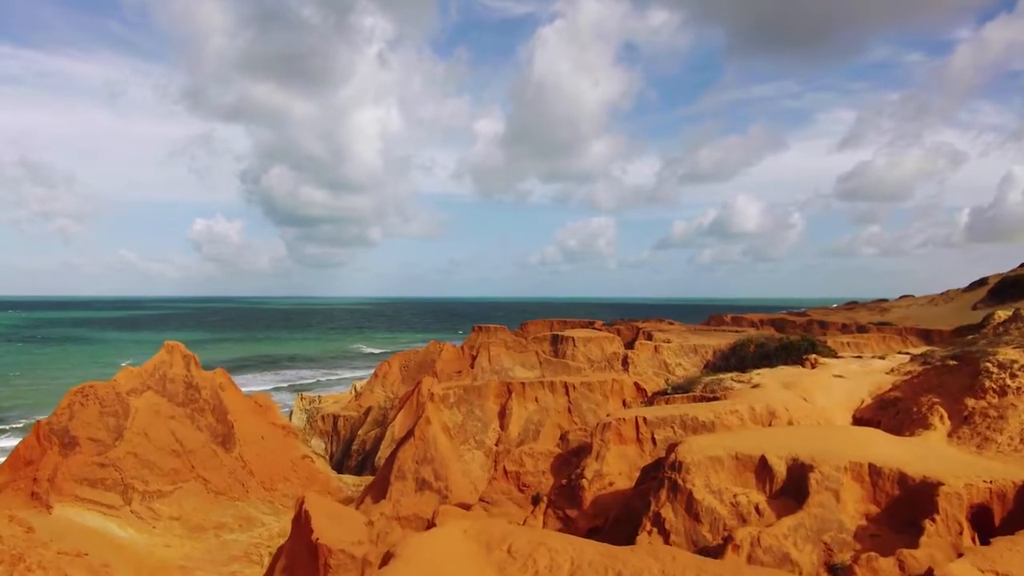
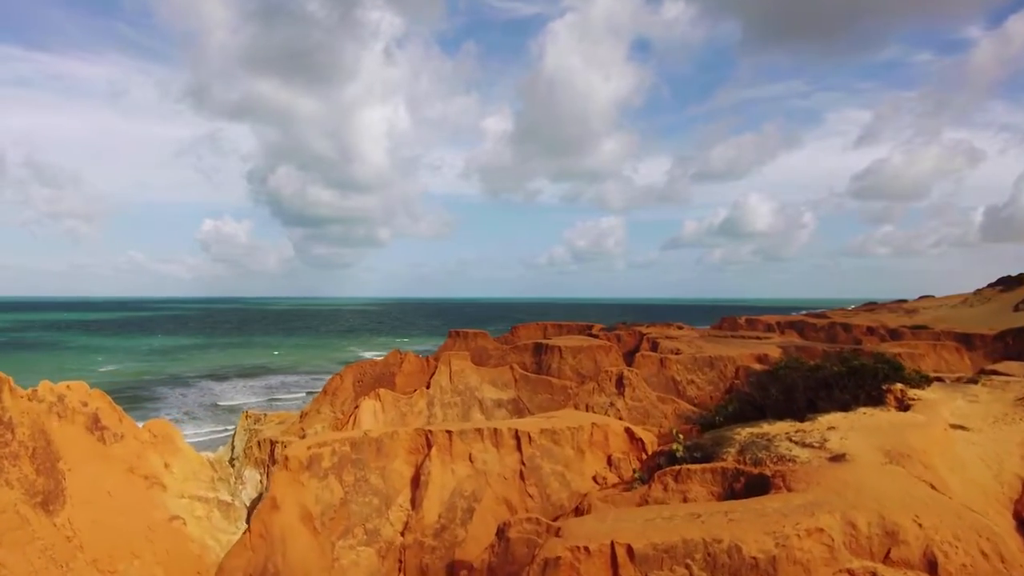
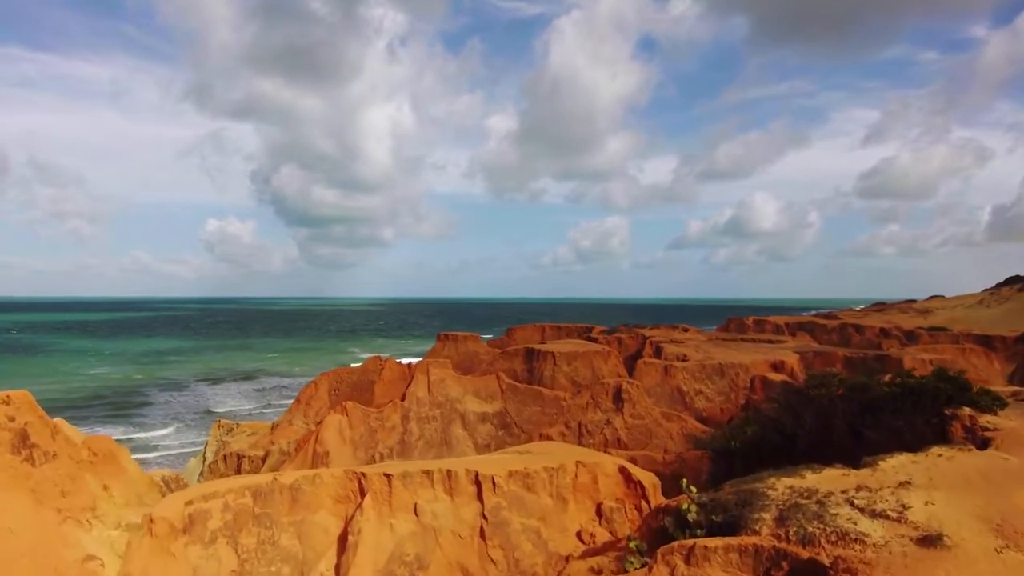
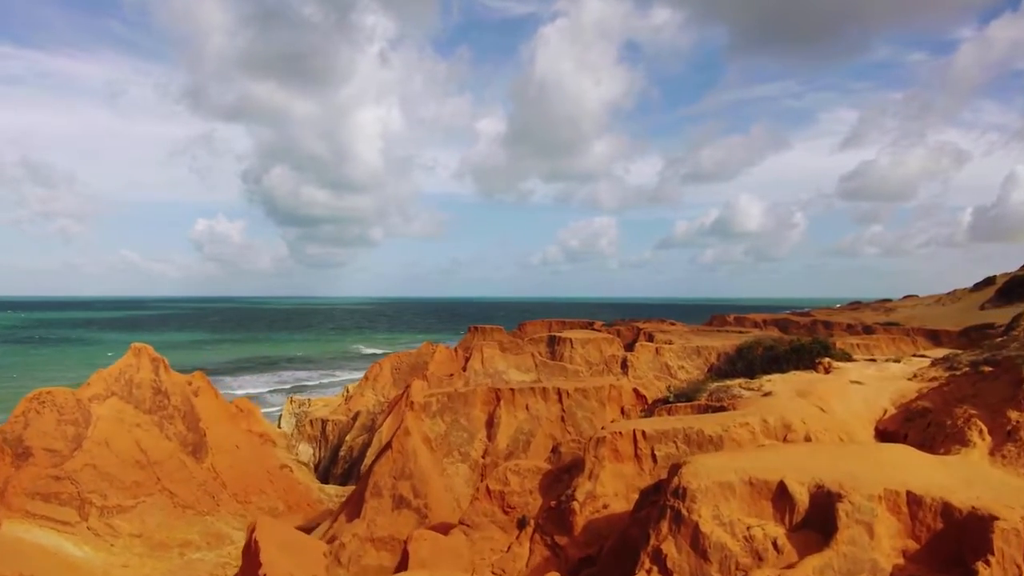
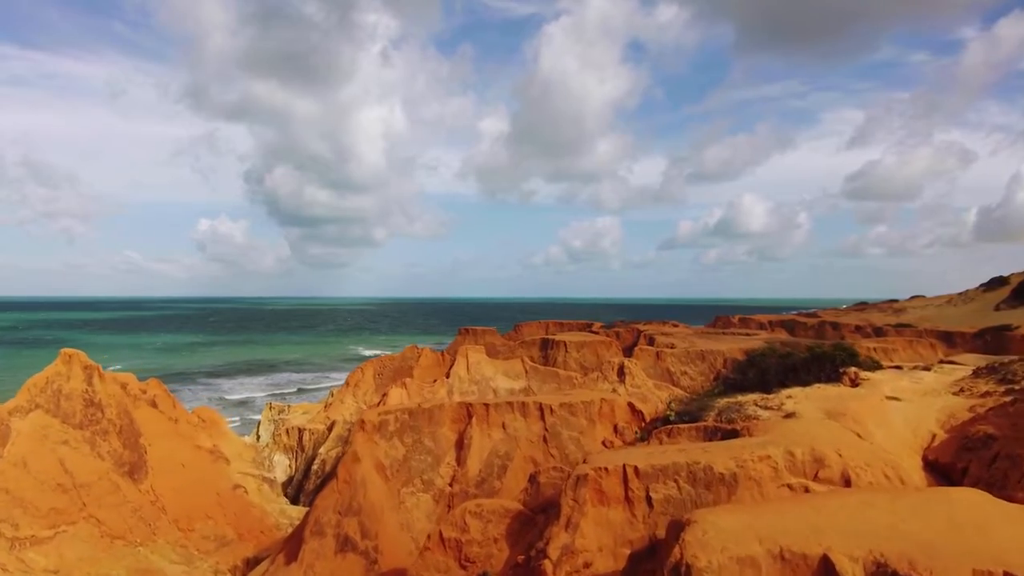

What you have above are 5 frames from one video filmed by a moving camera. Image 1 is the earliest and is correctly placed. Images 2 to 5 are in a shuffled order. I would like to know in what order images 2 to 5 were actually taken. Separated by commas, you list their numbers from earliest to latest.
4, 5, 2, 3
